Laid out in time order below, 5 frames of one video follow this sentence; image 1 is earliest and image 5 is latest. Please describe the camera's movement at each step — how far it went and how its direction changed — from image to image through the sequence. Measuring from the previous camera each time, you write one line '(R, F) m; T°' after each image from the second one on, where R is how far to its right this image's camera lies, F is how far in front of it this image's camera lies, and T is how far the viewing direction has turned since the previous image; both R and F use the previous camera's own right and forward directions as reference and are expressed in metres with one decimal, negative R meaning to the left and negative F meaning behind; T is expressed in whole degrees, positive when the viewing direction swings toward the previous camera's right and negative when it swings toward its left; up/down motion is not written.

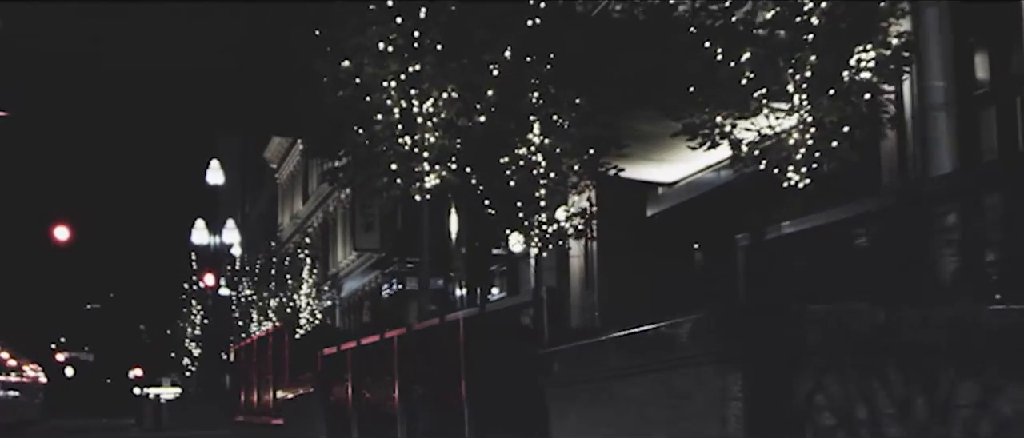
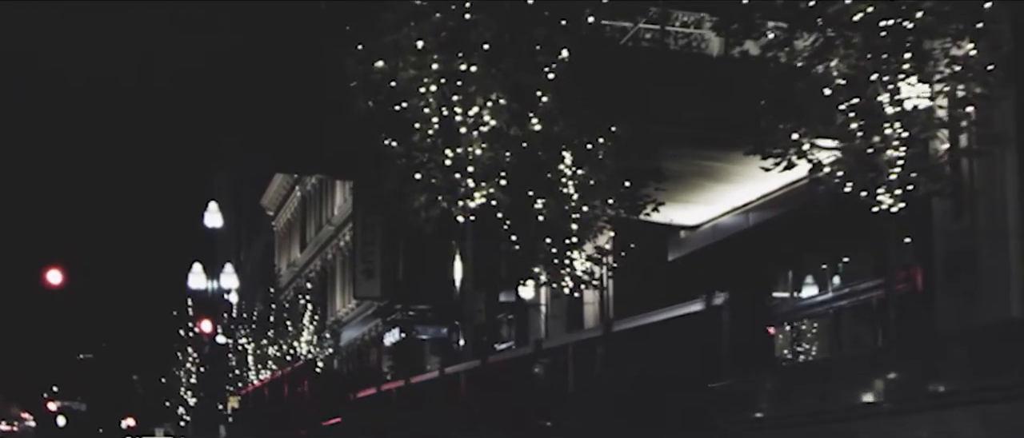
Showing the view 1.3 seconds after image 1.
(-0.4, +1.7) m; 0°
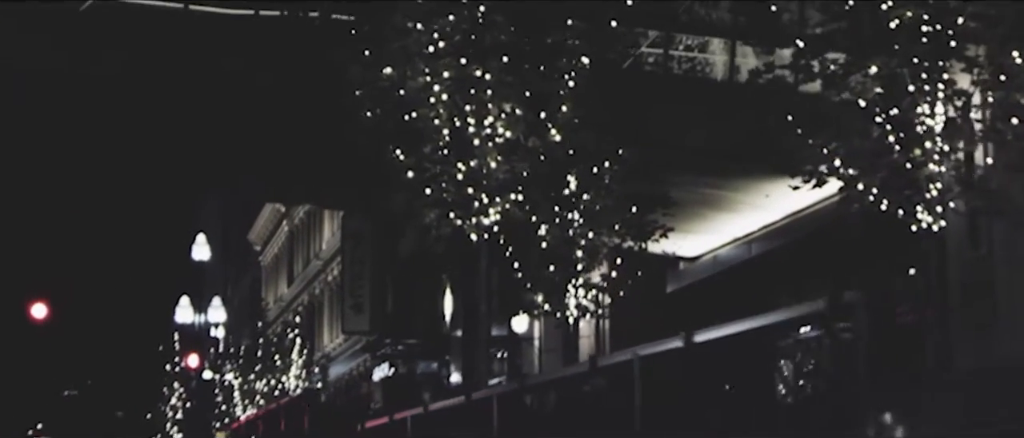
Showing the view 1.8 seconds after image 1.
(-0.2, +0.8) m; 0°
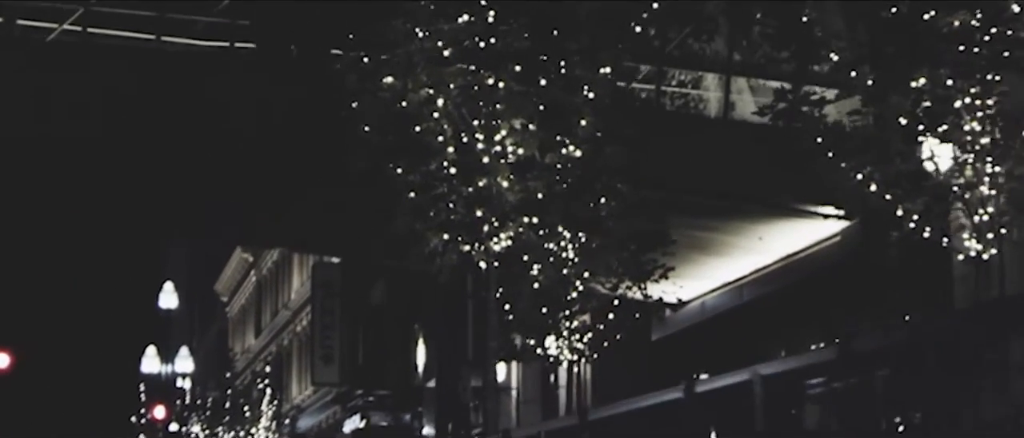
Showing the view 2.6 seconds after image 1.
(-0.2, +1.1) m; +1°
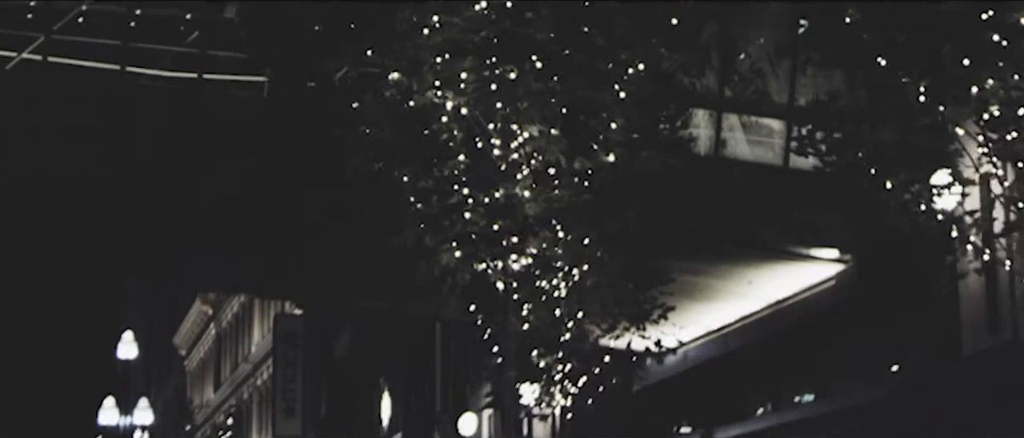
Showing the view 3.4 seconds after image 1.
(-0.3, +1.1) m; +1°
